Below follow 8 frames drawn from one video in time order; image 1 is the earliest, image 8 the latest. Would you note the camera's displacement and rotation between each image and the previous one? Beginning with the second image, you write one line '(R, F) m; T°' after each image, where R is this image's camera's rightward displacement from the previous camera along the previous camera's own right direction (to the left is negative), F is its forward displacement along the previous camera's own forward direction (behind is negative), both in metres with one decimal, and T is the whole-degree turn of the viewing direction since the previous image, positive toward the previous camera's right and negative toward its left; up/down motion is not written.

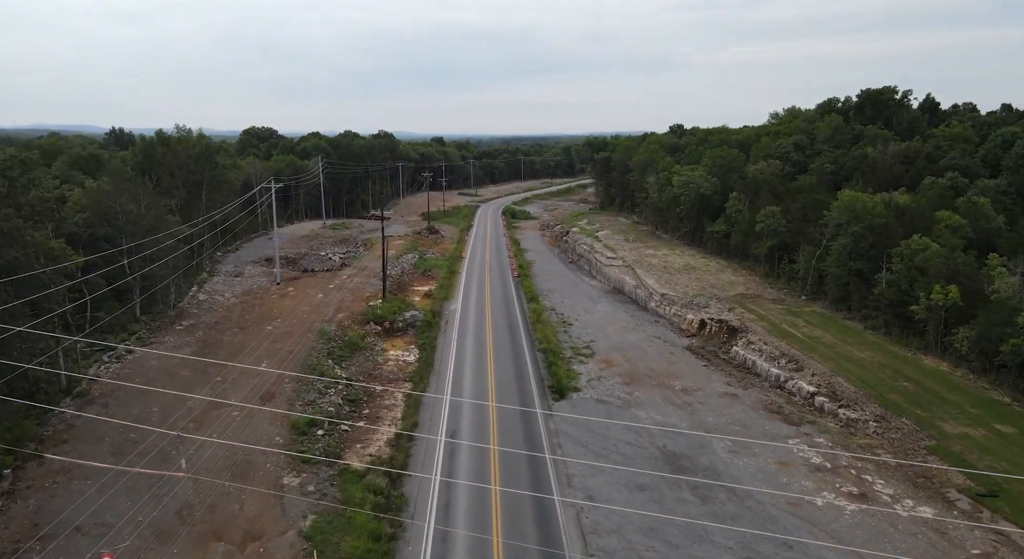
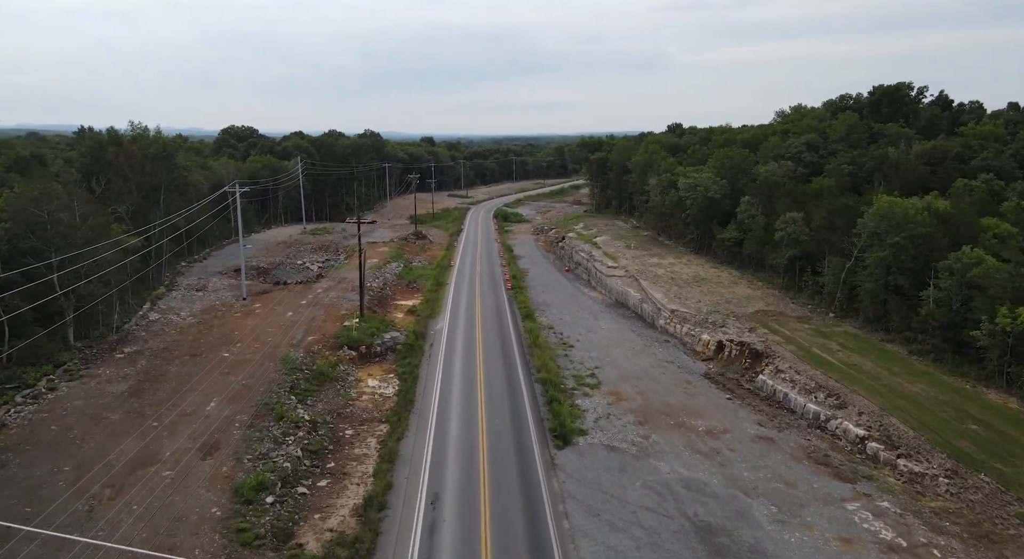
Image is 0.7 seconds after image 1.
(-0.1, +5.0) m; +1°
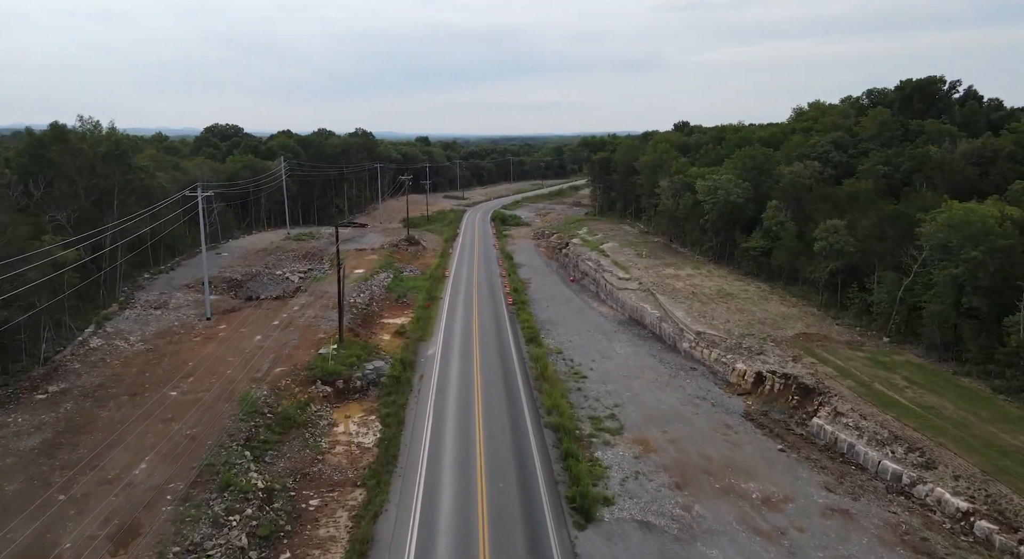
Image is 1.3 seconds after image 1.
(-0.3, +5.6) m; 0°
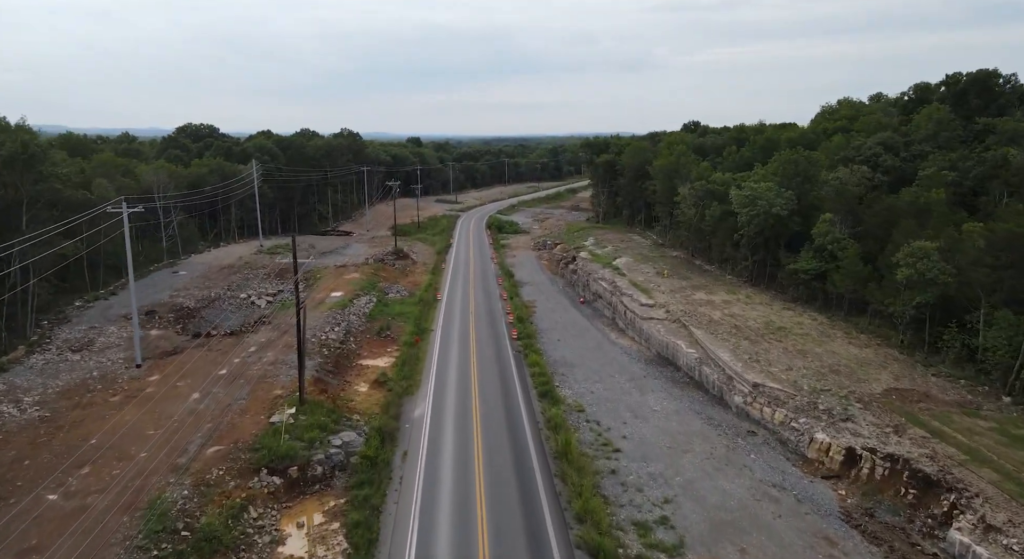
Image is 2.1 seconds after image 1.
(-0.7, +8.0) m; +1°
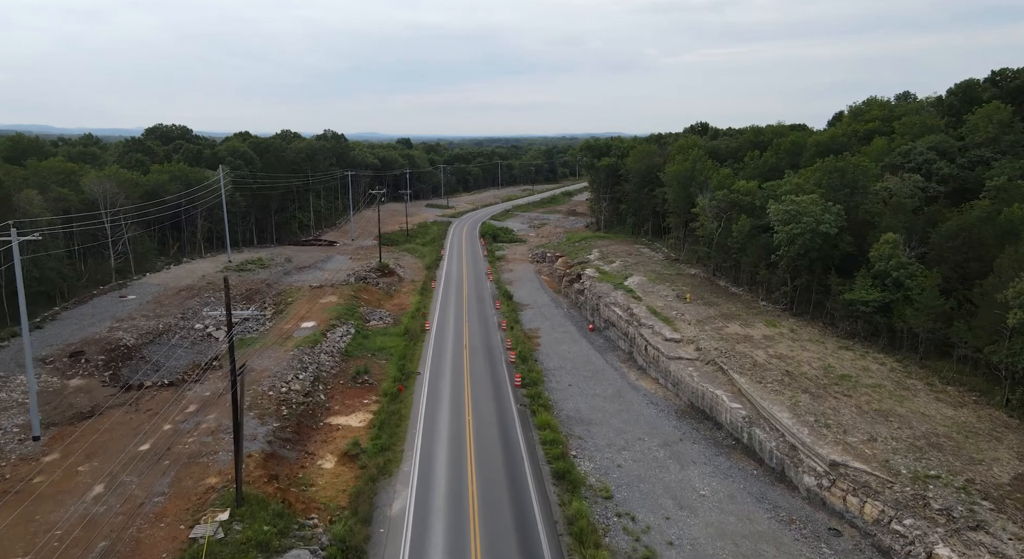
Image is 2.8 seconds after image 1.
(-0.5, +6.9) m; +1°
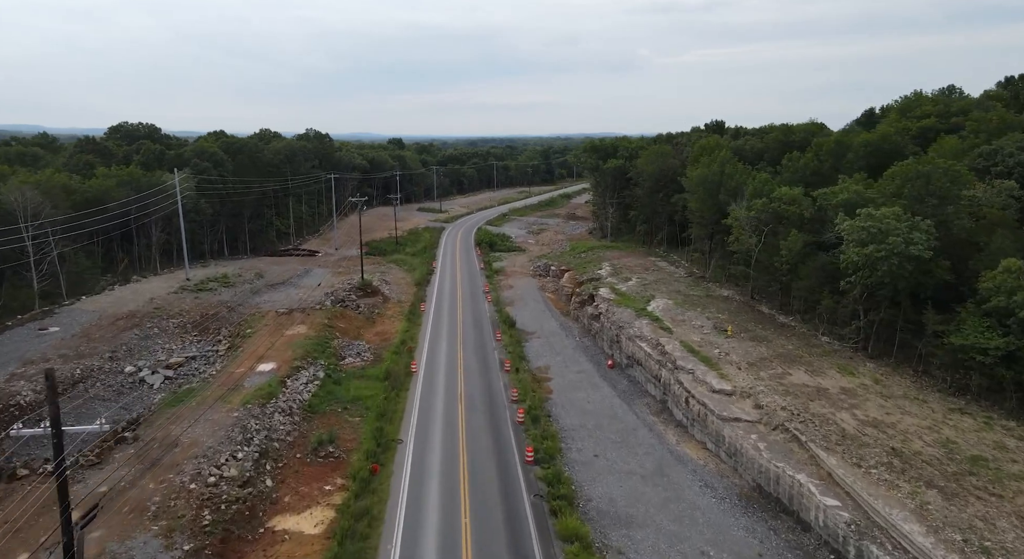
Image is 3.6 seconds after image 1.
(-0.6, +8.1) m; 0°
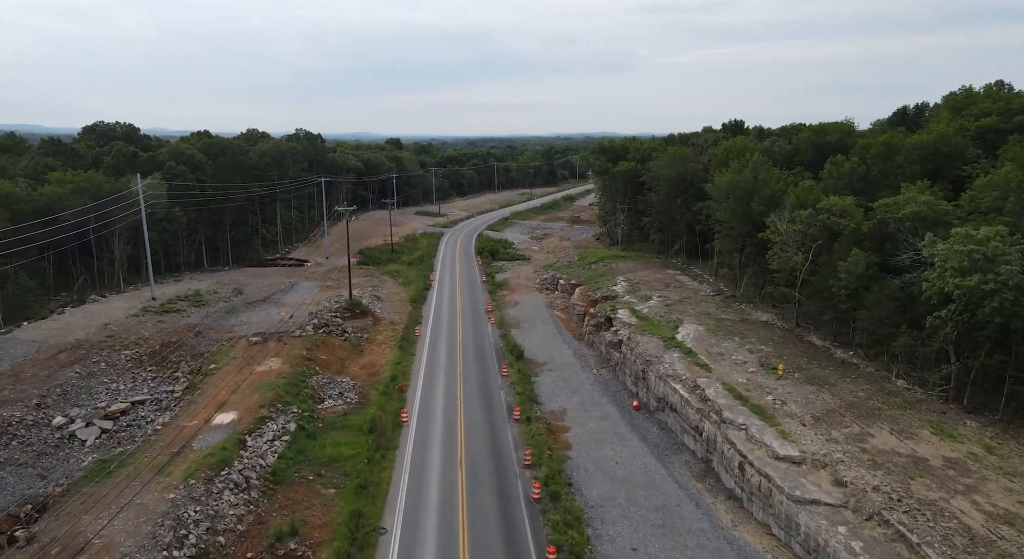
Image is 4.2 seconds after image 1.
(-0.5, +6.1) m; 0°
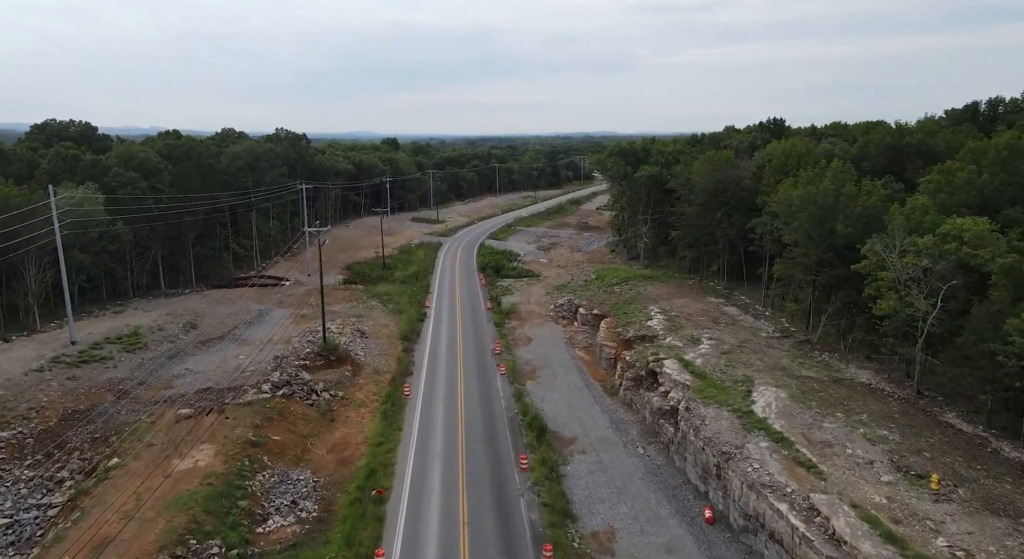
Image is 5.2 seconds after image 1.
(-0.9, +10.3) m; 0°
